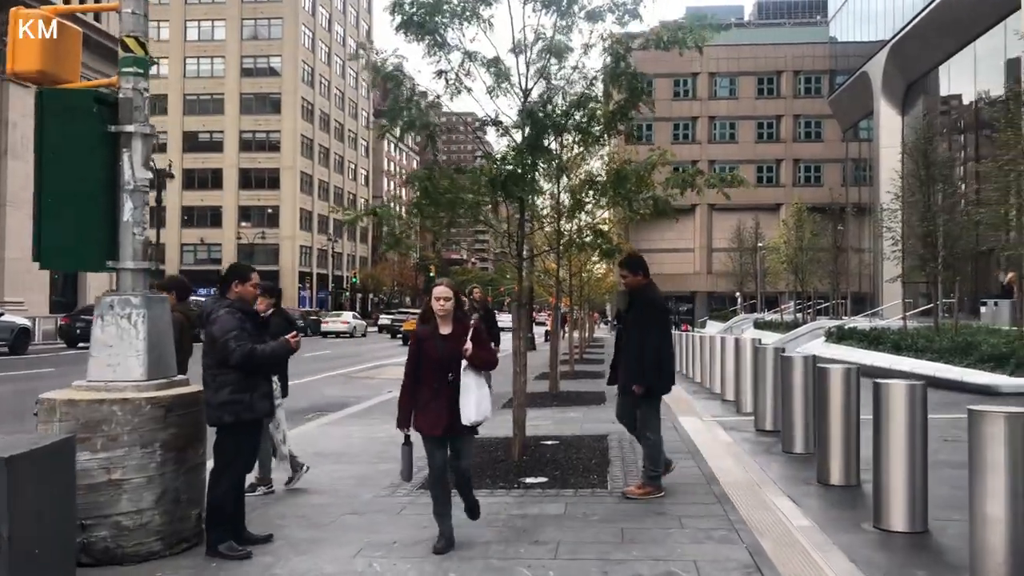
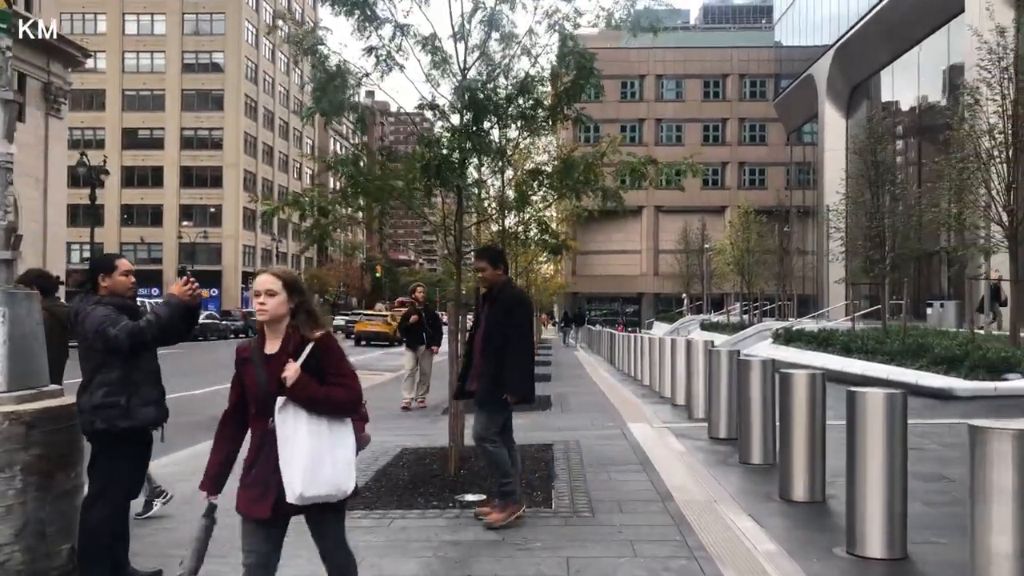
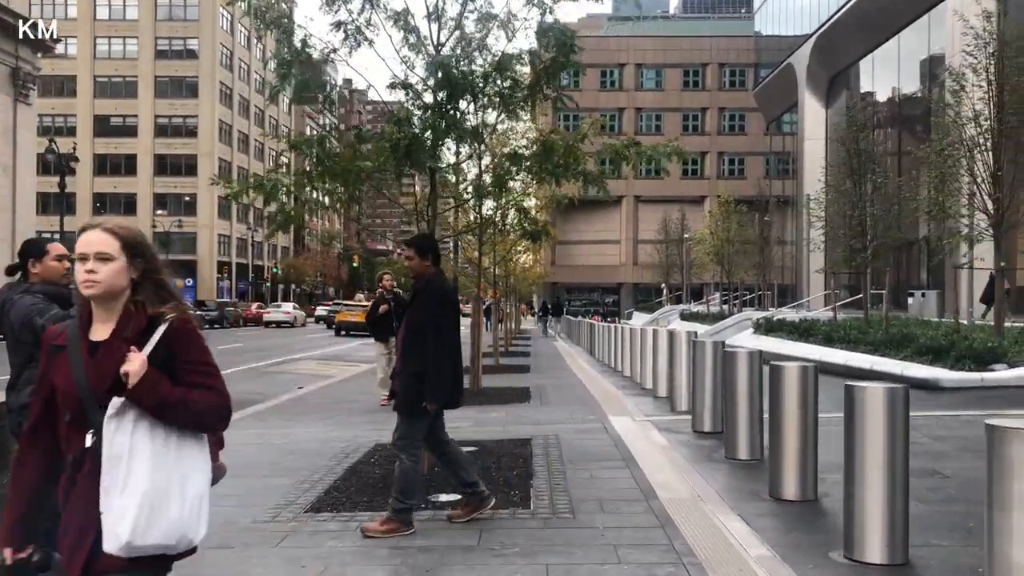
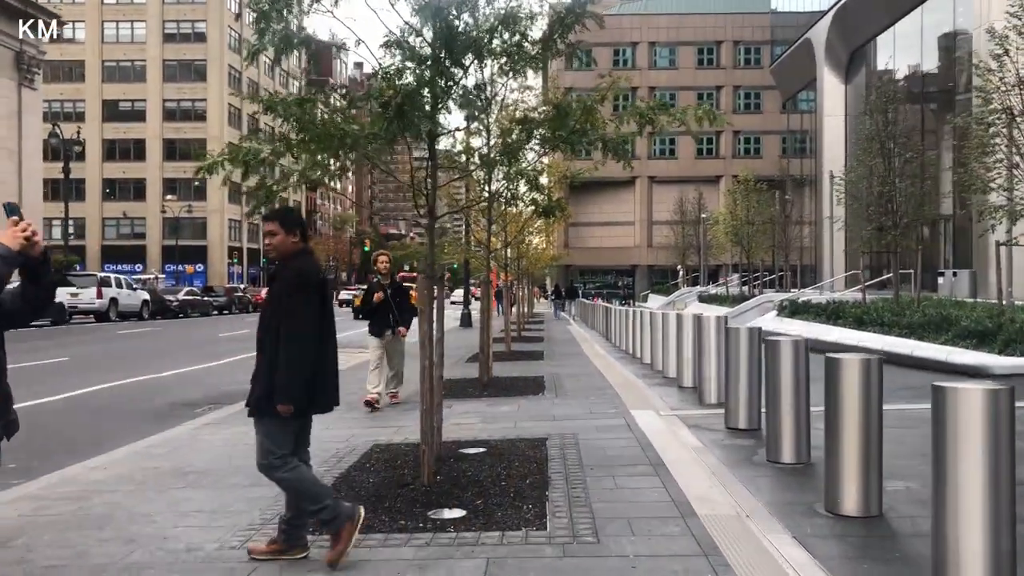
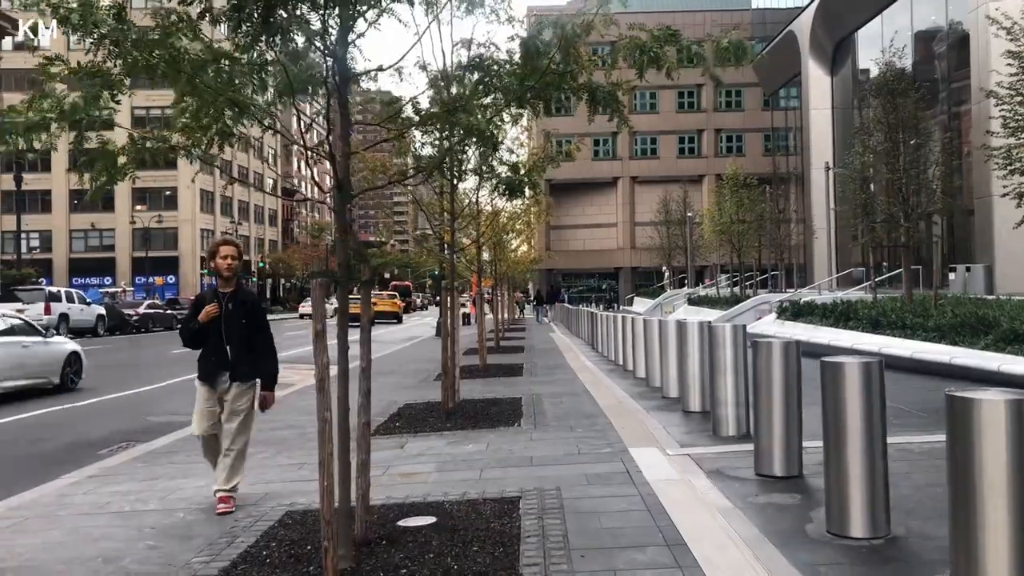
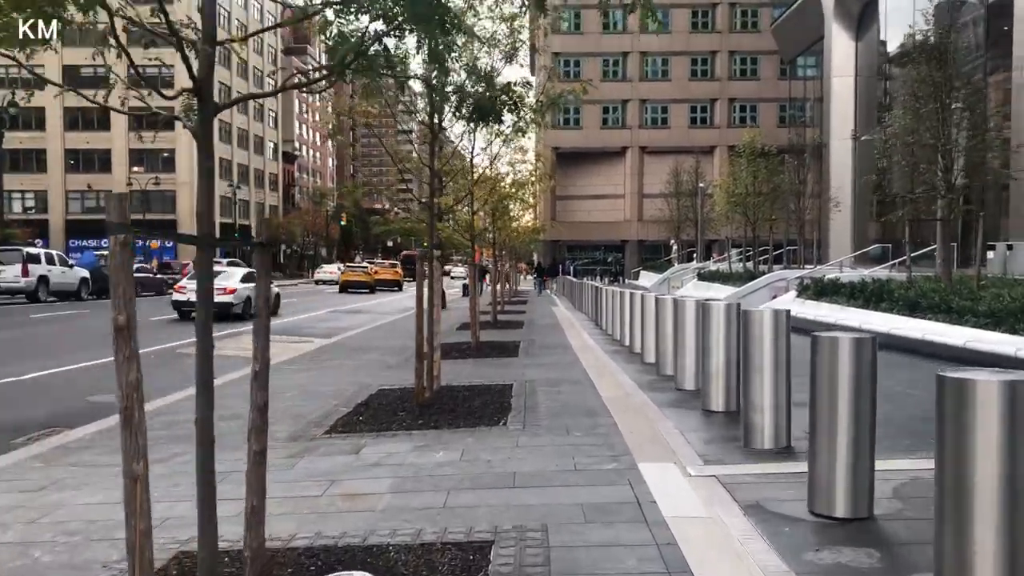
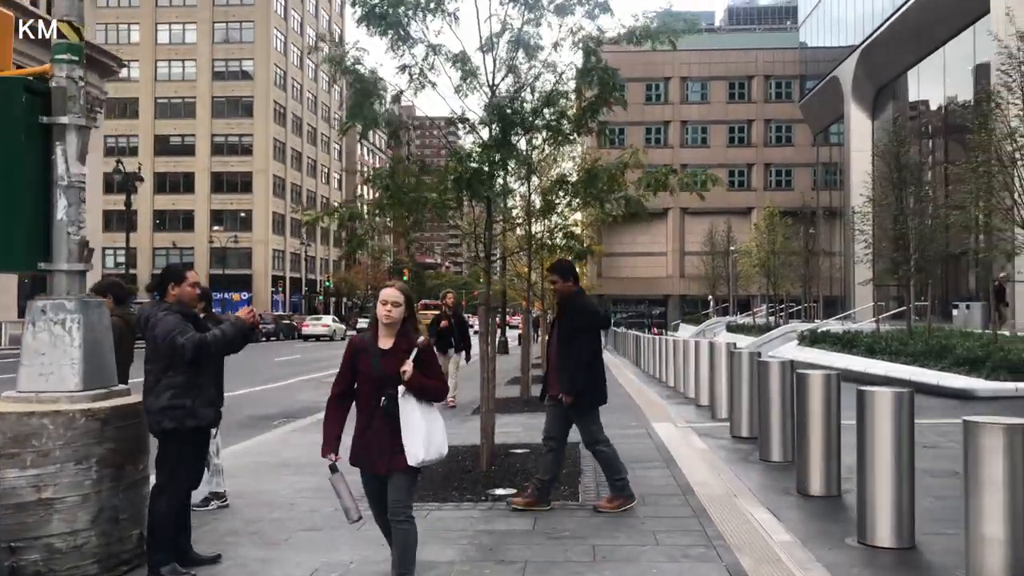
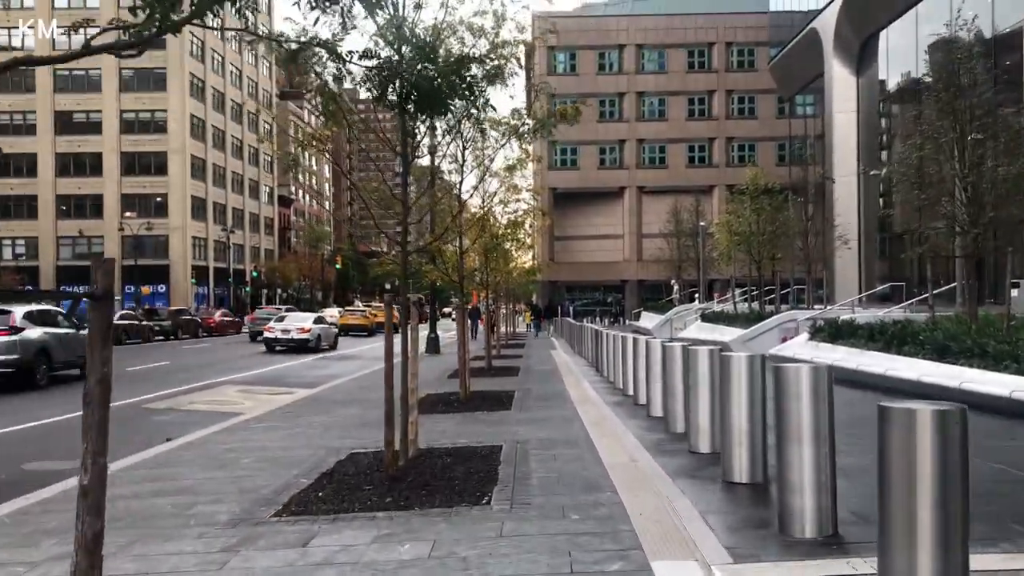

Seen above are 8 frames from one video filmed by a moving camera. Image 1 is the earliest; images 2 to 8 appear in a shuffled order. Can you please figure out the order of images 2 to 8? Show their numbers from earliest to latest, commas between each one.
7, 2, 3, 4, 5, 6, 8
